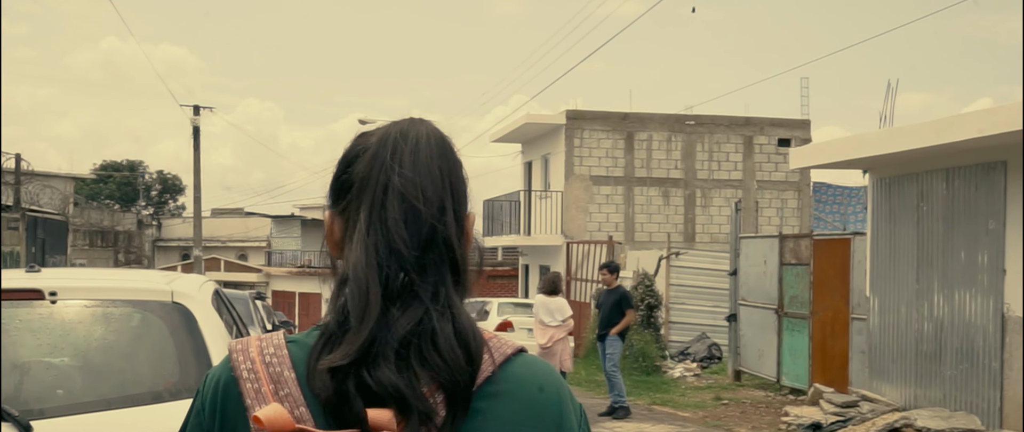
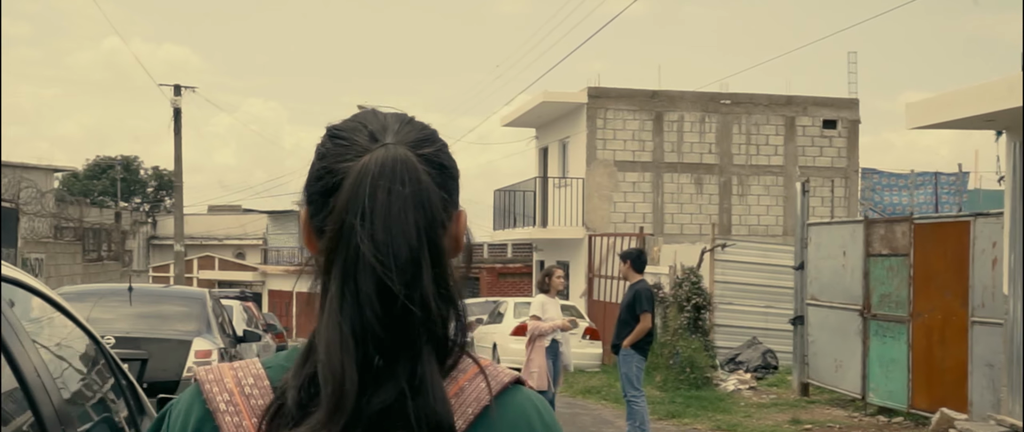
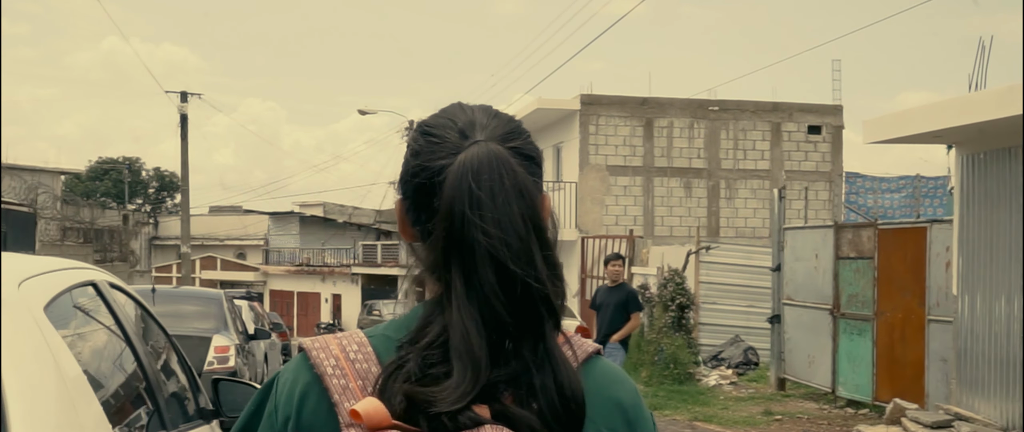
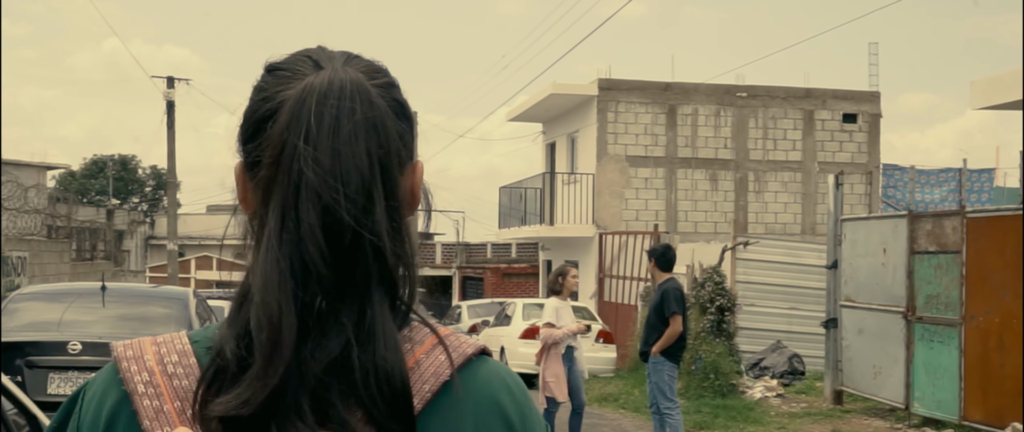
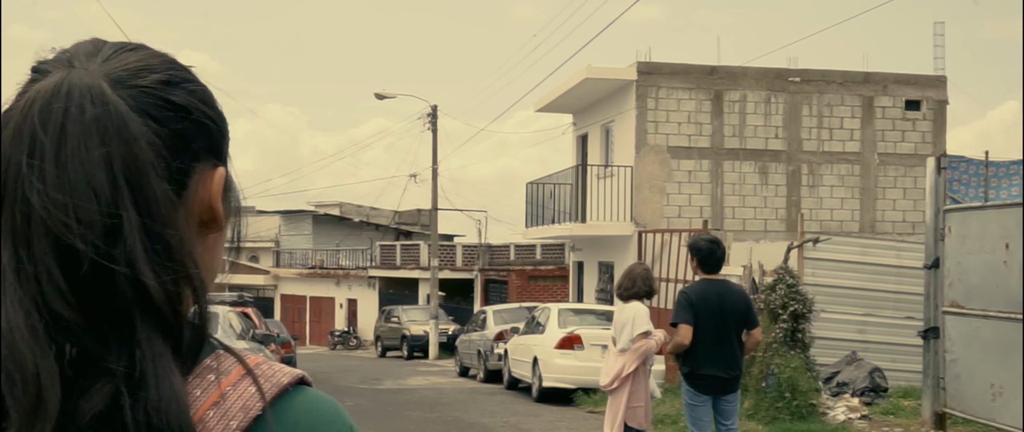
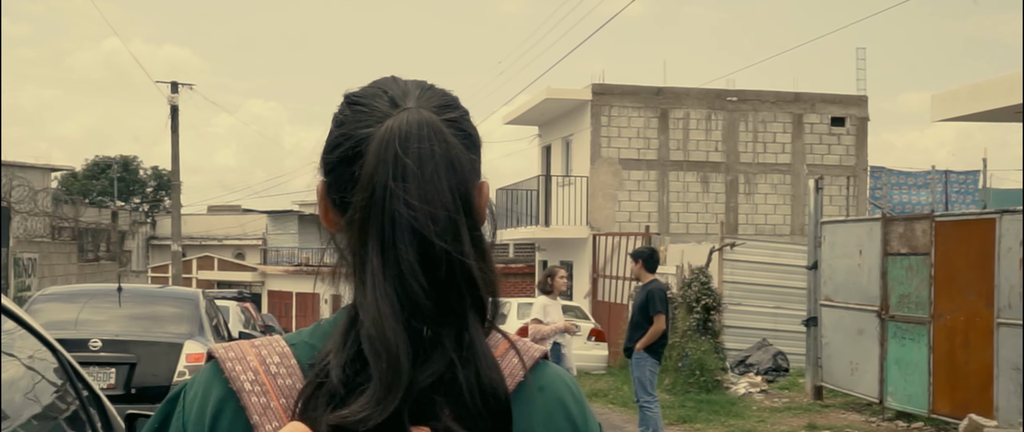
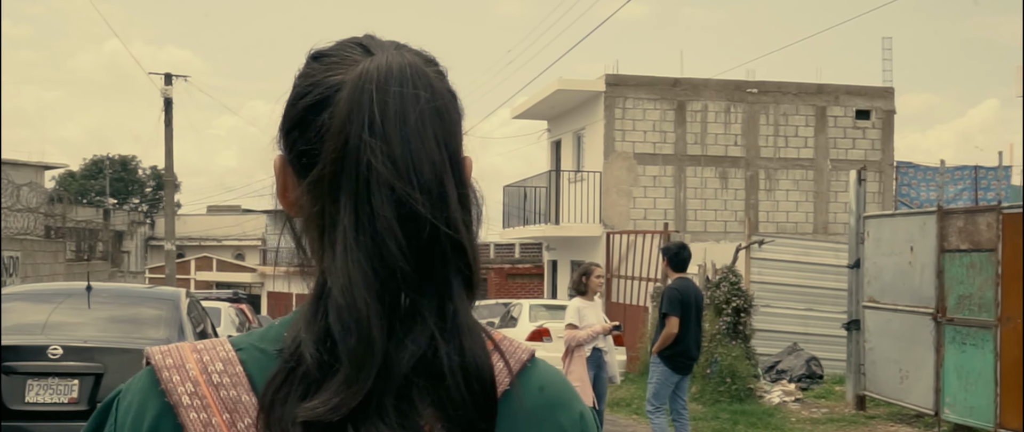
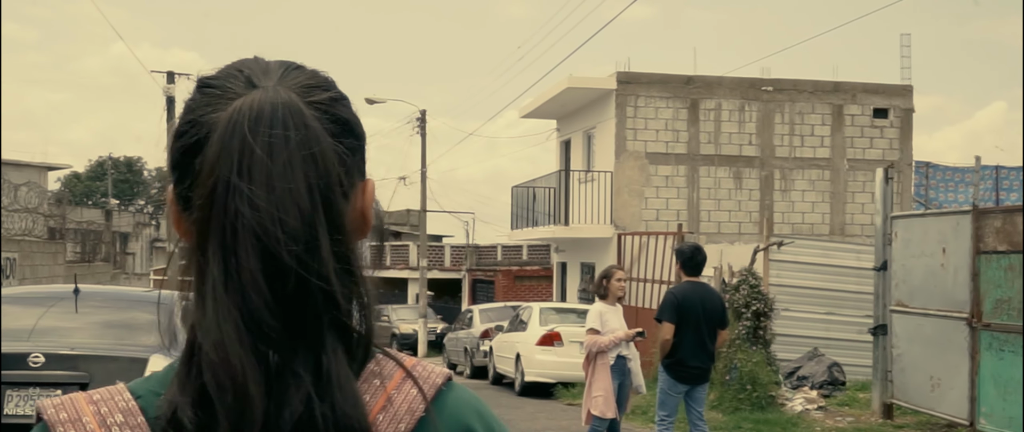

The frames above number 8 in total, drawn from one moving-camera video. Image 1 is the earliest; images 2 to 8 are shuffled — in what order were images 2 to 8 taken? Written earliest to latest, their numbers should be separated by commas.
3, 2, 6, 4, 7, 8, 5
